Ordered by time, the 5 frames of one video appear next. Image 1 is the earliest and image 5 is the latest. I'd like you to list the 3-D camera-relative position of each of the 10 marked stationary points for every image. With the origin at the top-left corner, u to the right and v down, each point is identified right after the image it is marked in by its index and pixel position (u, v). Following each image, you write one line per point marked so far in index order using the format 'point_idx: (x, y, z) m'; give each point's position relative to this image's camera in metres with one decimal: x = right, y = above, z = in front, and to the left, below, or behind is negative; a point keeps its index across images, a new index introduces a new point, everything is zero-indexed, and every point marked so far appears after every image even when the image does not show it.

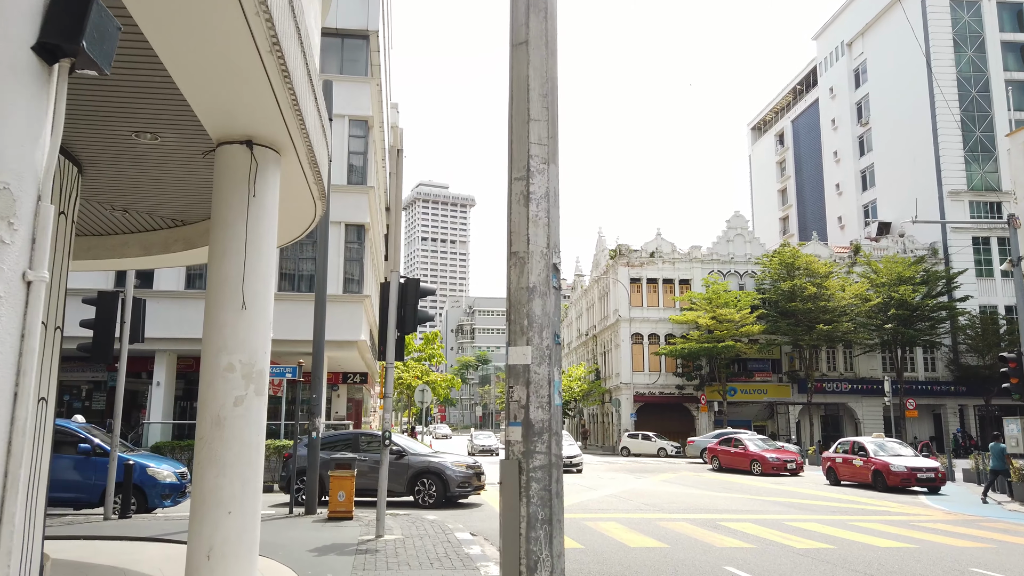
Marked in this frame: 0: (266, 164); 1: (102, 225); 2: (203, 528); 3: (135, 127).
0: (-1.9, +1.0, +5.8) m
1: (-5.4, +0.8, +9.8) m
2: (-2.2, -1.7, +5.4) m
3: (-3.5, +1.6, +7.0) m
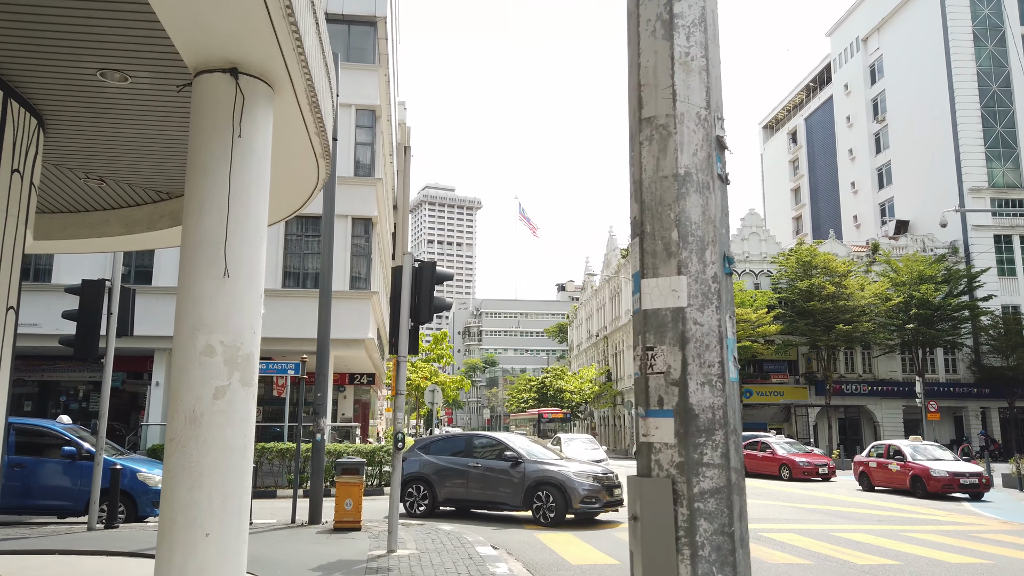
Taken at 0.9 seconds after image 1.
0: (-1.6, +1.2, +4.7) m
1: (-5.0, +1.0, +8.7) m
2: (-1.9, -1.5, +4.2) m
3: (-3.2, +1.8, +5.9) m
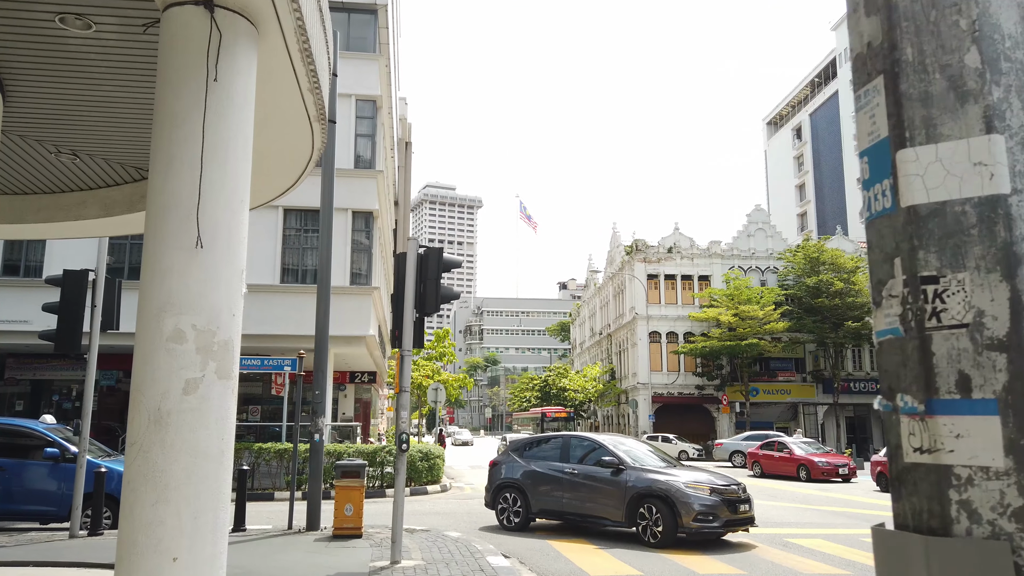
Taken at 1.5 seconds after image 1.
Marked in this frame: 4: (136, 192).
0: (-1.5, +1.3, +4.0) m
1: (-4.9, +1.2, +7.9) m
2: (-1.8, -1.3, +3.5) m
3: (-3.0, +1.9, +5.1) m
4: (-3.9, +1.0, +7.9) m
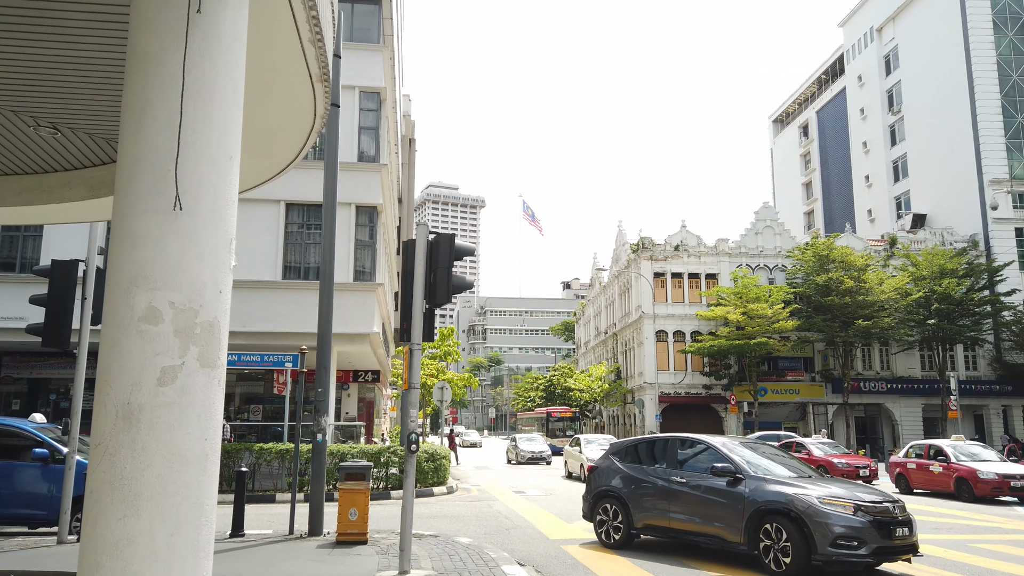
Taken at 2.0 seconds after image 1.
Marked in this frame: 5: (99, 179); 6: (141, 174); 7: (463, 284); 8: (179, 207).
0: (-1.3, +1.4, +3.4) m
1: (-4.7, +1.3, +7.3) m
2: (-1.6, -1.2, +2.9) m
3: (-2.9, +2.0, +4.5) m
4: (-3.8, +1.1, +7.3) m
5: (-4.1, +1.1, +7.5) m
6: (-1.5, +0.5, +3.2) m
7: (-0.6, 0.0, +8.3) m
8: (-1.4, +0.4, +3.2) m
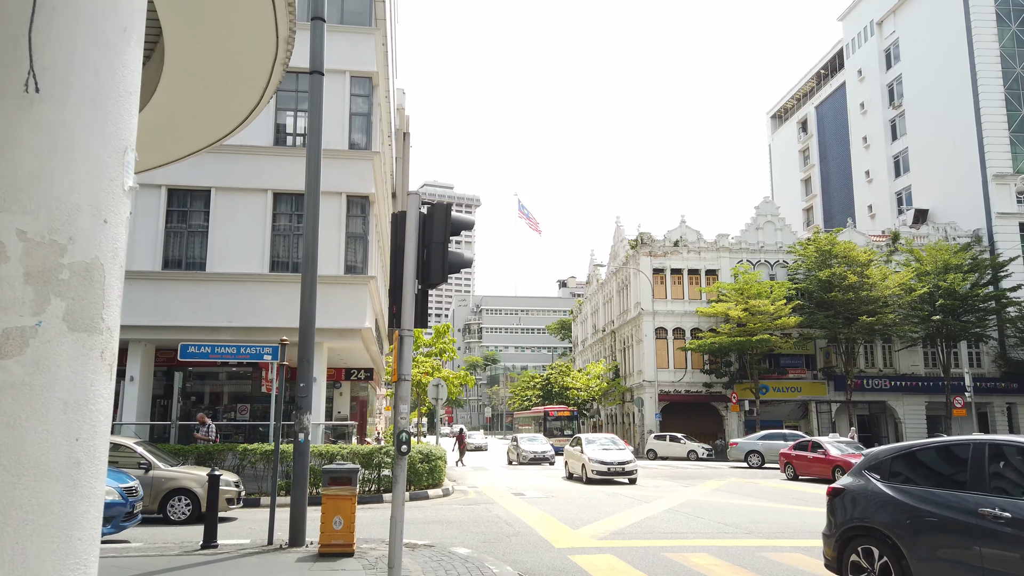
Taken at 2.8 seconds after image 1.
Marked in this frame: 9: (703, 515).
0: (-1.2, +1.6, +2.4) m
1: (-4.7, +1.5, +6.3) m
2: (-1.5, -1.0, +1.9) m
3: (-2.8, +2.2, +3.5) m
4: (-3.7, +1.3, +6.3) m
5: (-4.1, +1.3, +6.5) m
6: (-1.5, +0.7, +2.1) m
7: (-0.5, +0.3, +7.3) m
8: (-1.3, +0.6, +2.2) m
9: (+3.7, -4.5, +15.0) m
